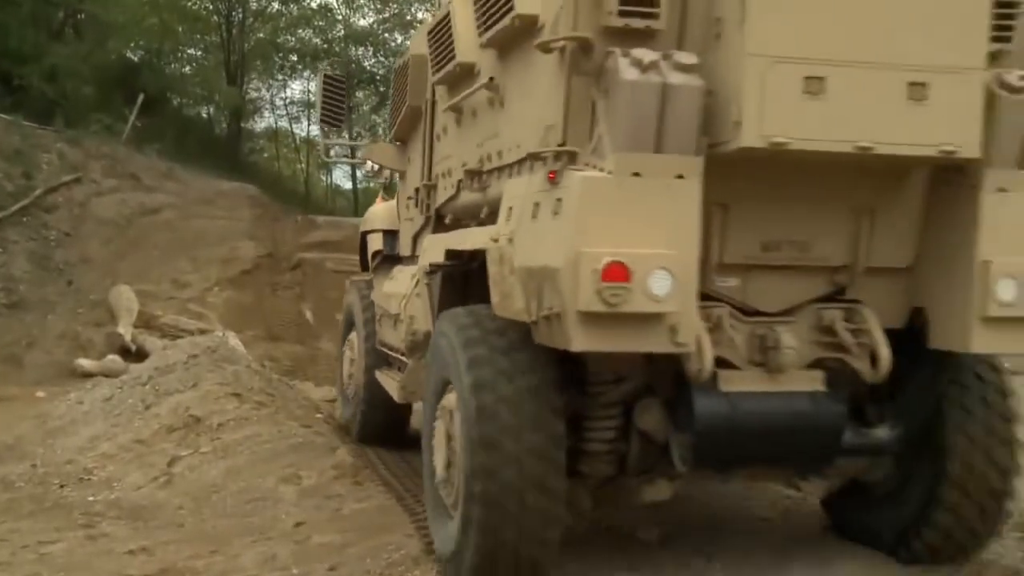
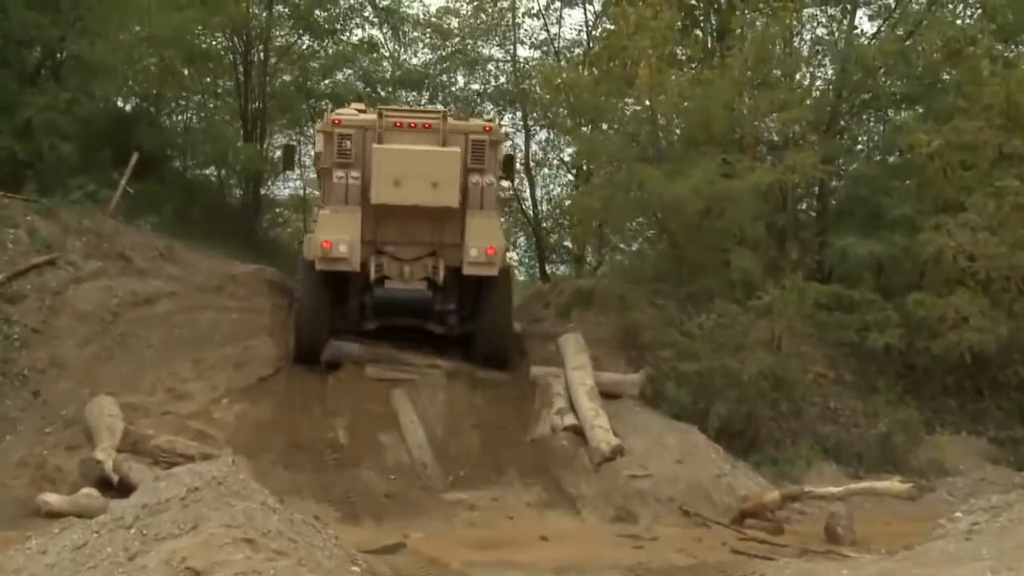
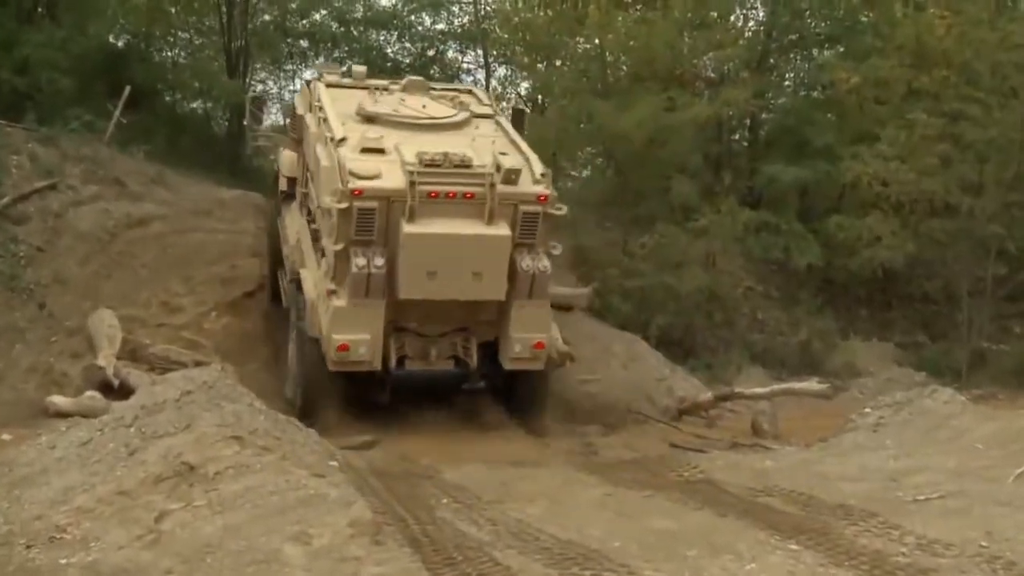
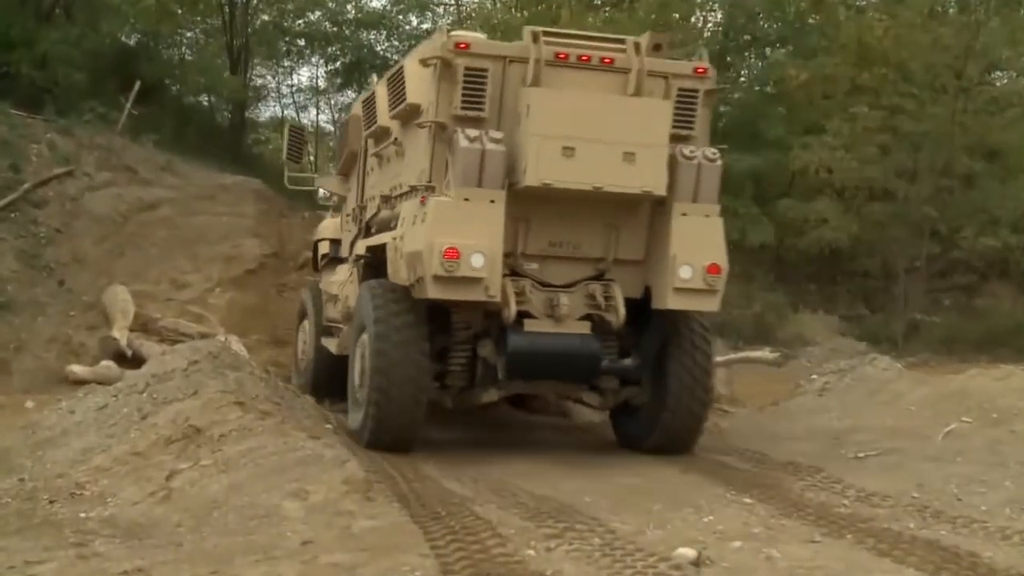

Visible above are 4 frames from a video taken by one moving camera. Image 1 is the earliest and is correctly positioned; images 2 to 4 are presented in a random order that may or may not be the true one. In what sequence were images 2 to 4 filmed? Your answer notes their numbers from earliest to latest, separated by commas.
4, 3, 2
